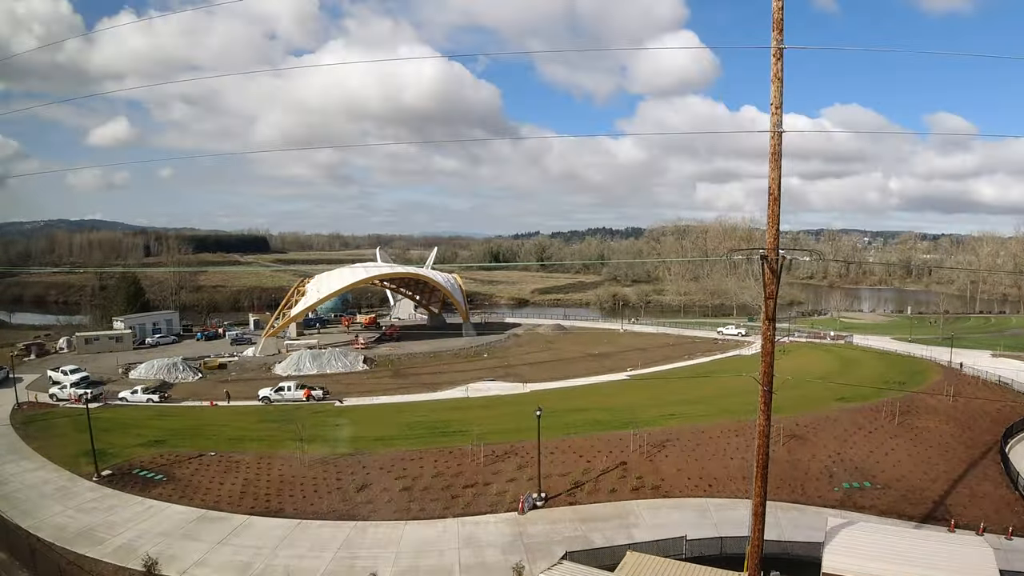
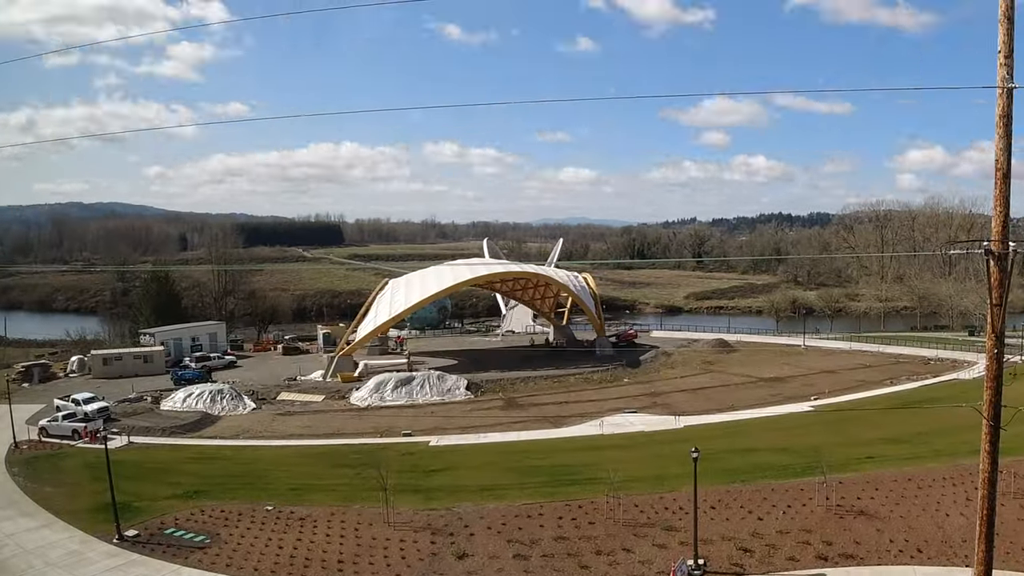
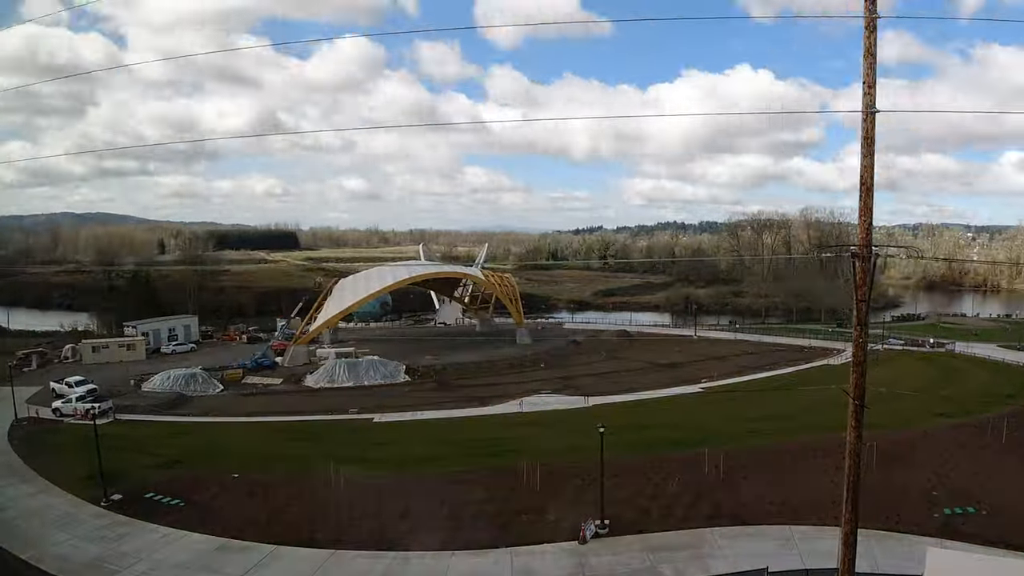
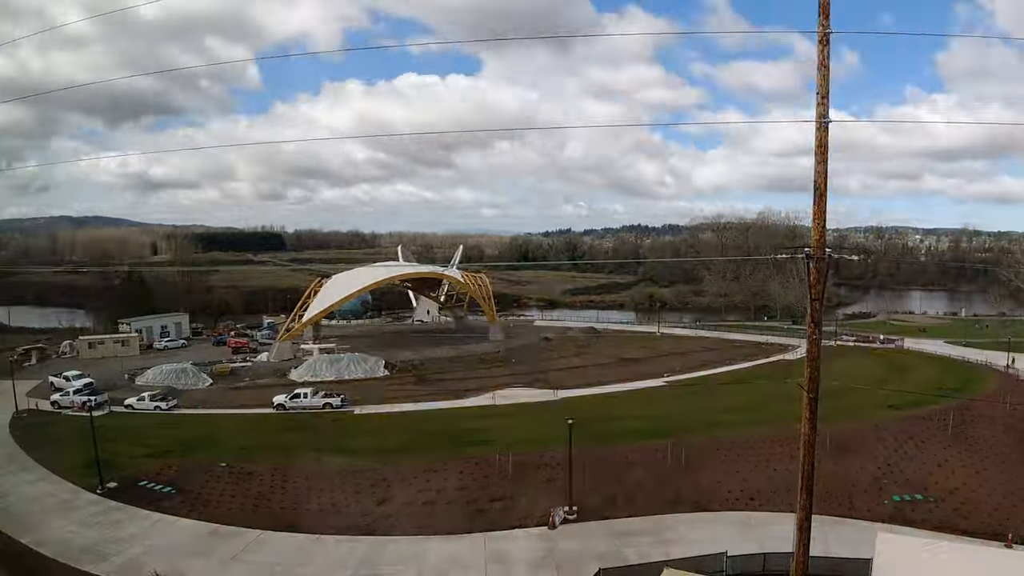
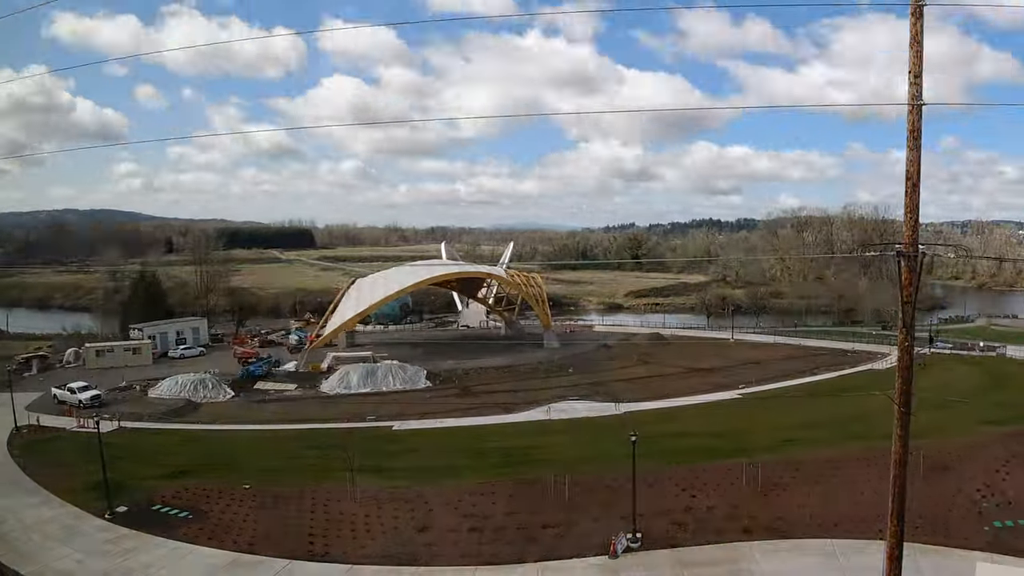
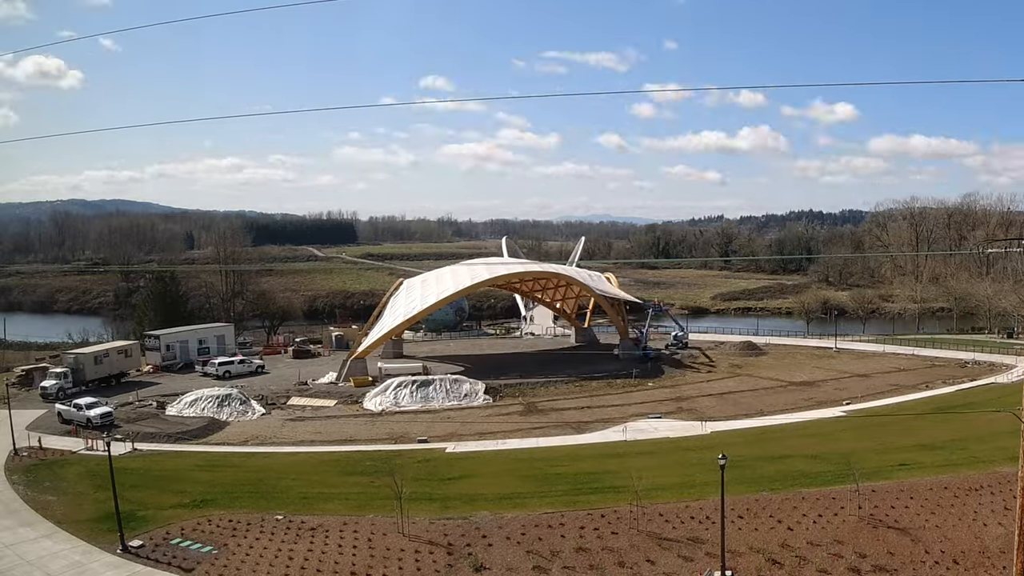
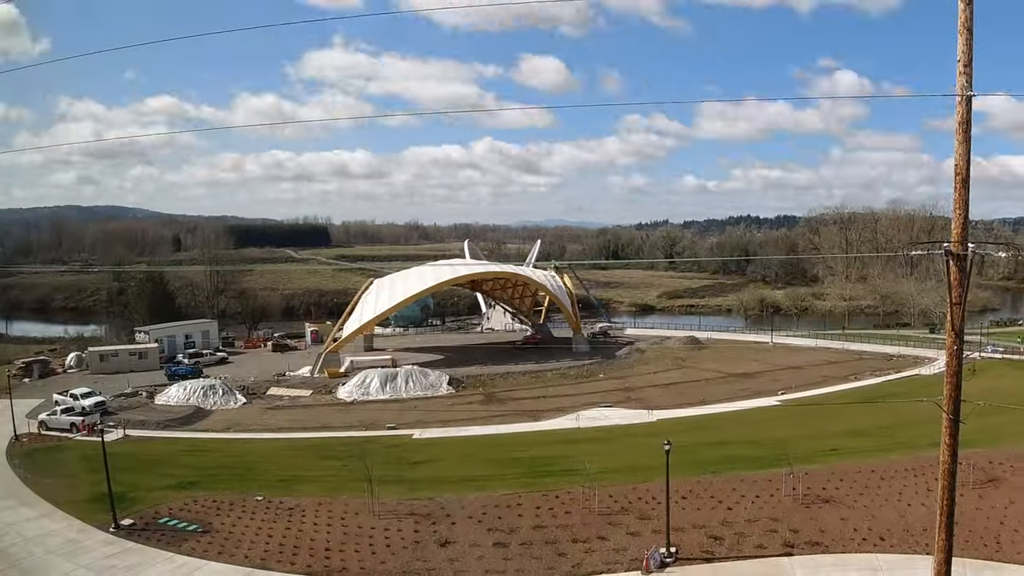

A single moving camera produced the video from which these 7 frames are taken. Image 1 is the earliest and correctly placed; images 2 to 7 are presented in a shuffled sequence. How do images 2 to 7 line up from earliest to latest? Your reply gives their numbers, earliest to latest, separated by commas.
4, 3, 5, 7, 2, 6
